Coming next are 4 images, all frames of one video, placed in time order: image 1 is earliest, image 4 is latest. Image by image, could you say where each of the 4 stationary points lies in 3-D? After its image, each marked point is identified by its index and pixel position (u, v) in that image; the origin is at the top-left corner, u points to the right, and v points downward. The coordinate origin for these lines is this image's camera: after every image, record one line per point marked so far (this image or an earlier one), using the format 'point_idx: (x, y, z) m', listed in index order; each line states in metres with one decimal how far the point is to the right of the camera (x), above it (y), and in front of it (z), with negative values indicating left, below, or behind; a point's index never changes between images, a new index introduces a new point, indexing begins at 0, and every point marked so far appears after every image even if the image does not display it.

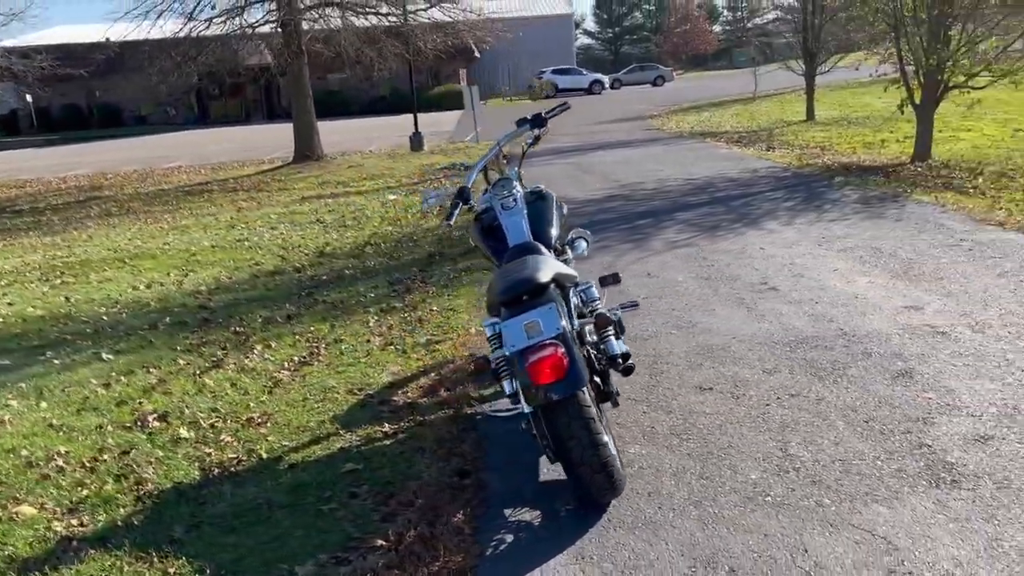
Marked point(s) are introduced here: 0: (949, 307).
0: (+3.4, -0.1, +6.8) m
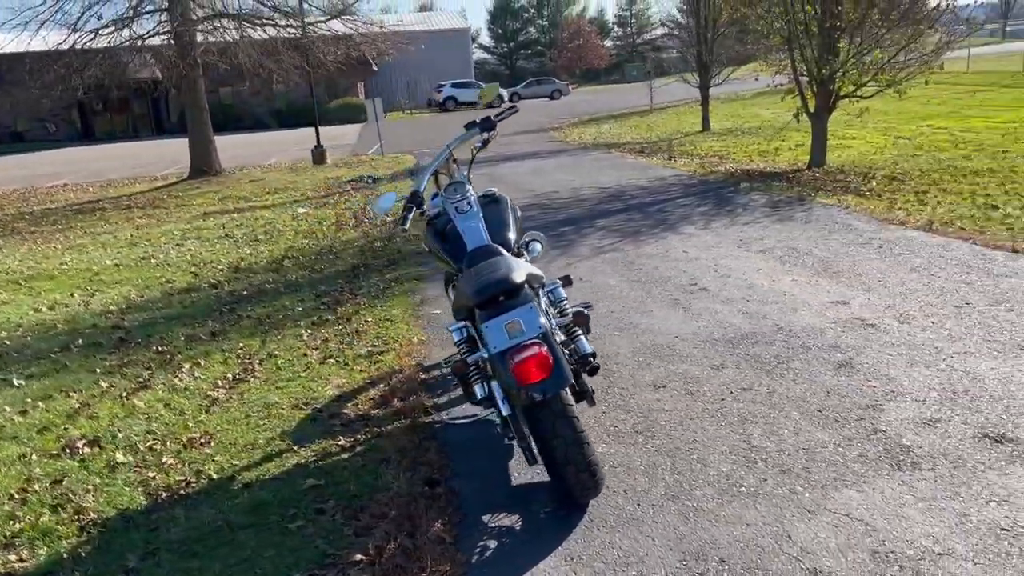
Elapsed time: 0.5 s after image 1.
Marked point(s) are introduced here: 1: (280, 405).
0: (+3.0, -0.1, +7.1) m
1: (-1.5, -0.8, +5.6) m
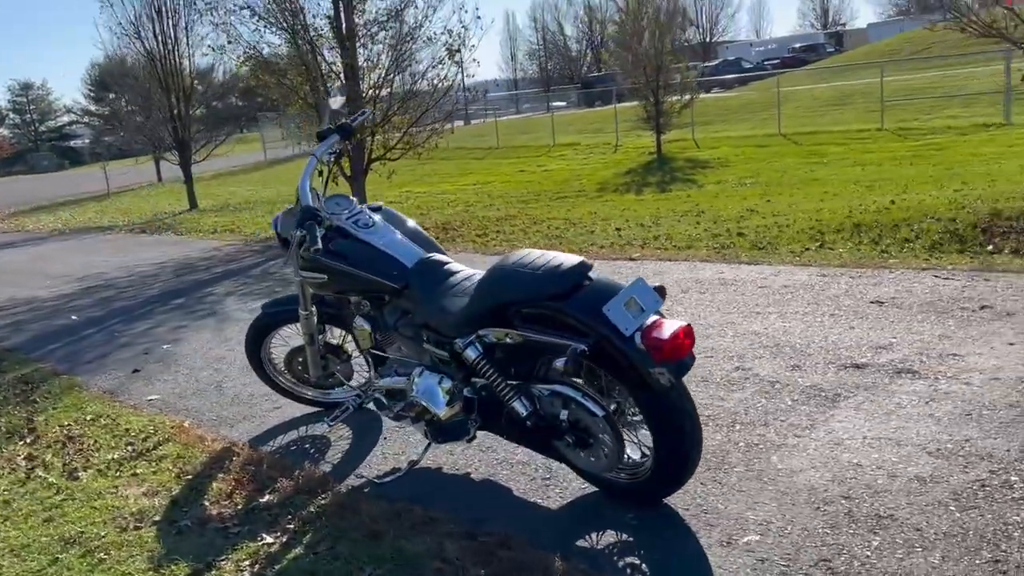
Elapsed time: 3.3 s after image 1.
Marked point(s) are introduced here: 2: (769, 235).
0: (+0.7, -0.2, +7.8) m
1: (-1.9, -1.1, +3.9) m
2: (+3.4, +0.7, +11.3) m
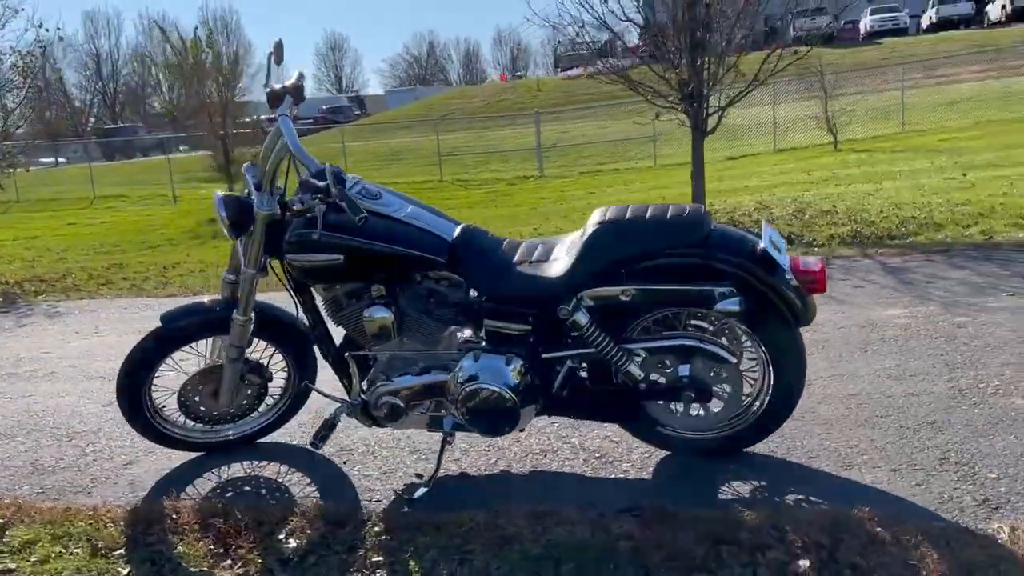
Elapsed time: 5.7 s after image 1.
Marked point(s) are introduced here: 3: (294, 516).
0: (-1.2, -0.3, +7.3) m
1: (-1.4, -1.1, +2.6) m
2: (-0.7, +0.4, +11.7) m
3: (-0.8, -0.9, +3.3) m
